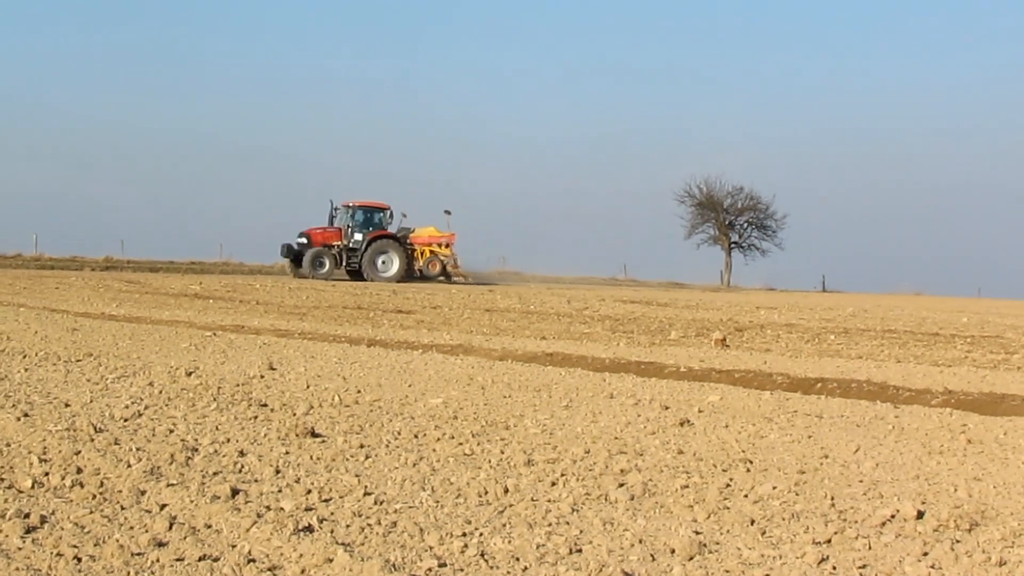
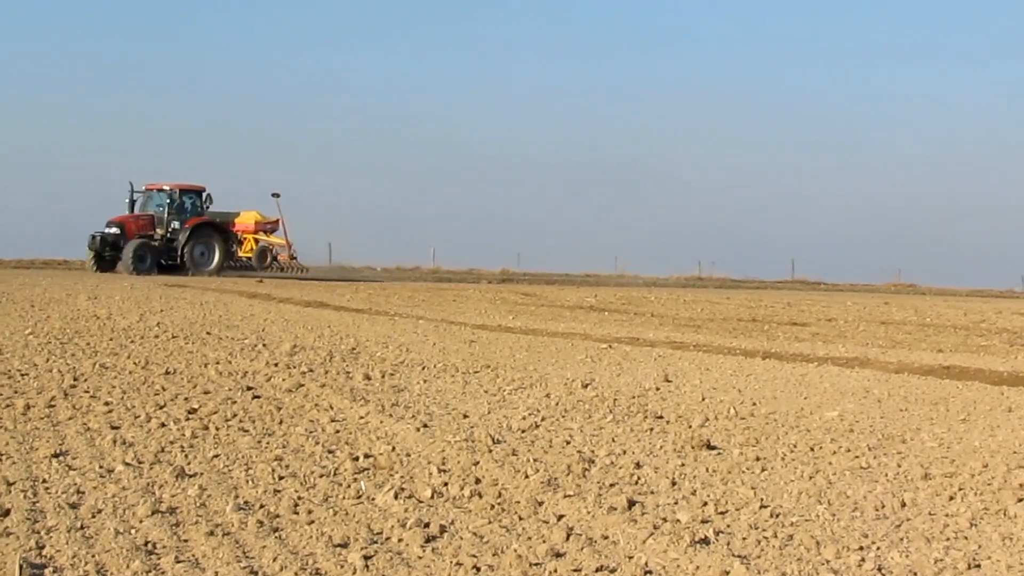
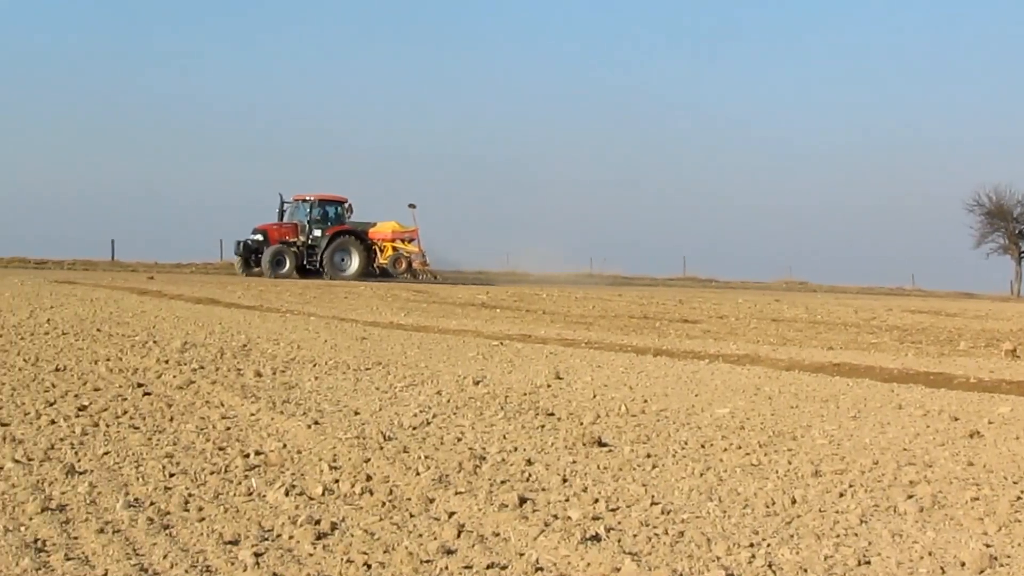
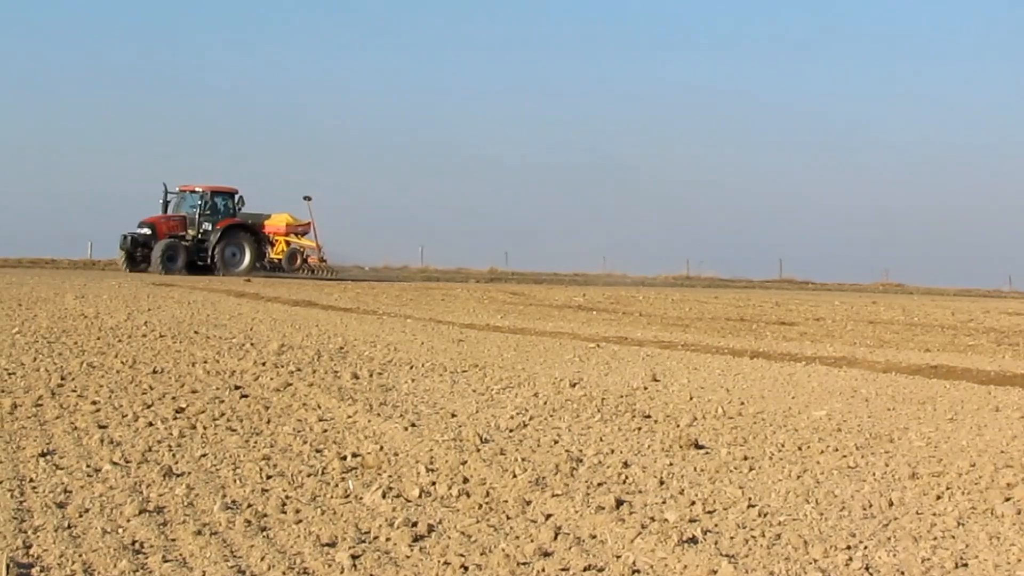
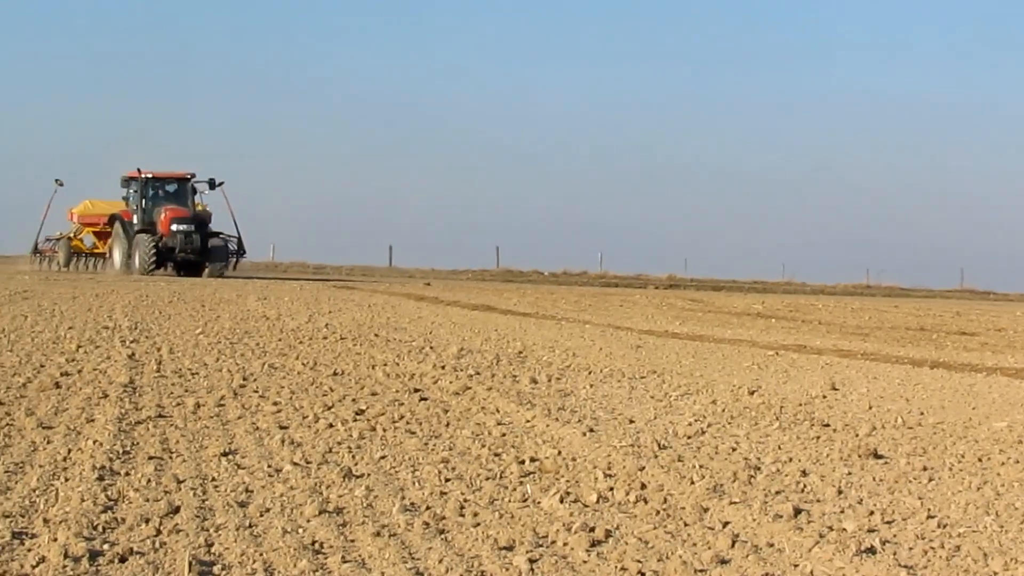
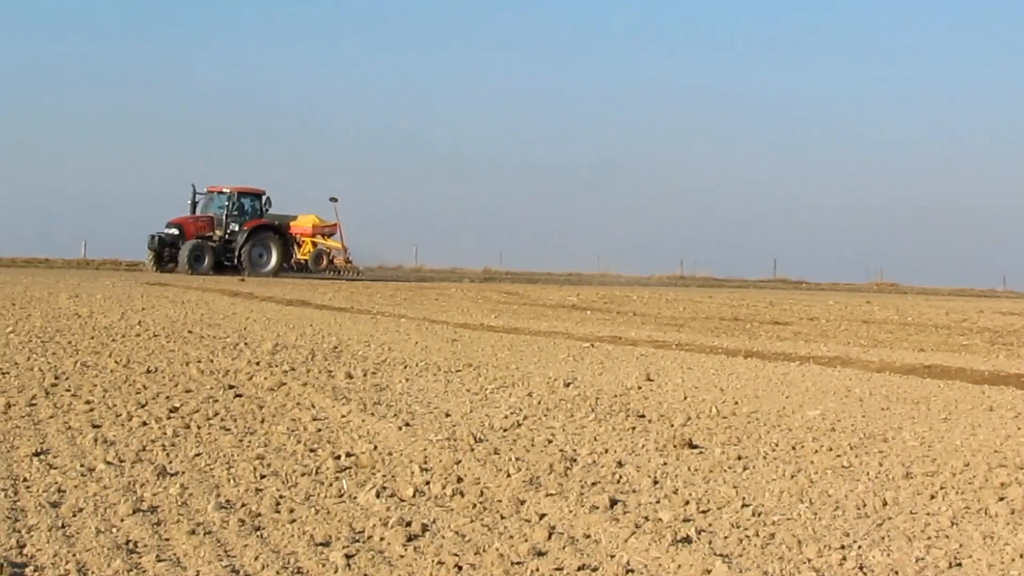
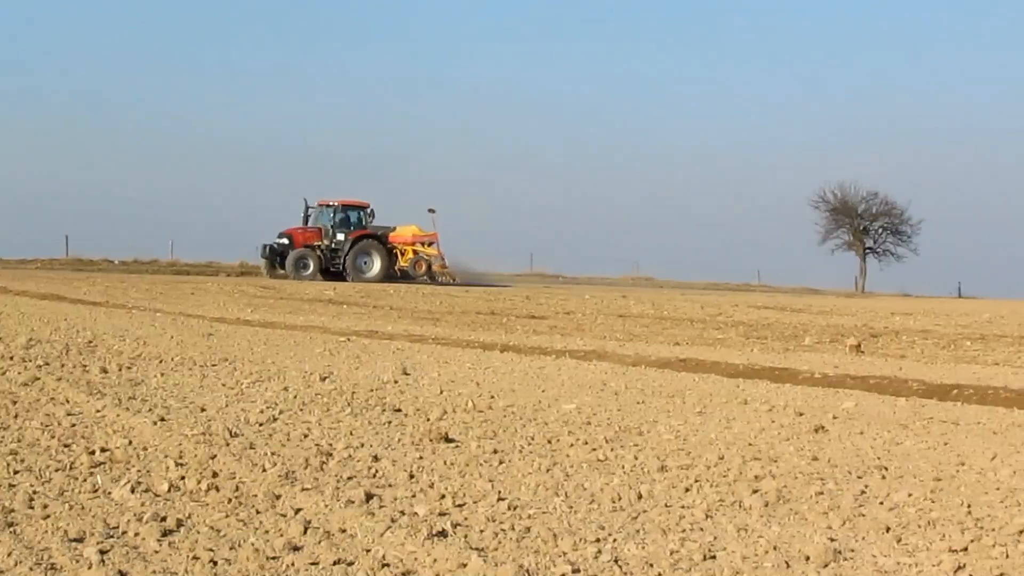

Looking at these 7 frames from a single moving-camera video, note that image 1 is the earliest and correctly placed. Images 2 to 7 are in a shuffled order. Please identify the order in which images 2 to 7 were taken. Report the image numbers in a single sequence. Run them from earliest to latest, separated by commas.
7, 3, 6, 4, 2, 5
